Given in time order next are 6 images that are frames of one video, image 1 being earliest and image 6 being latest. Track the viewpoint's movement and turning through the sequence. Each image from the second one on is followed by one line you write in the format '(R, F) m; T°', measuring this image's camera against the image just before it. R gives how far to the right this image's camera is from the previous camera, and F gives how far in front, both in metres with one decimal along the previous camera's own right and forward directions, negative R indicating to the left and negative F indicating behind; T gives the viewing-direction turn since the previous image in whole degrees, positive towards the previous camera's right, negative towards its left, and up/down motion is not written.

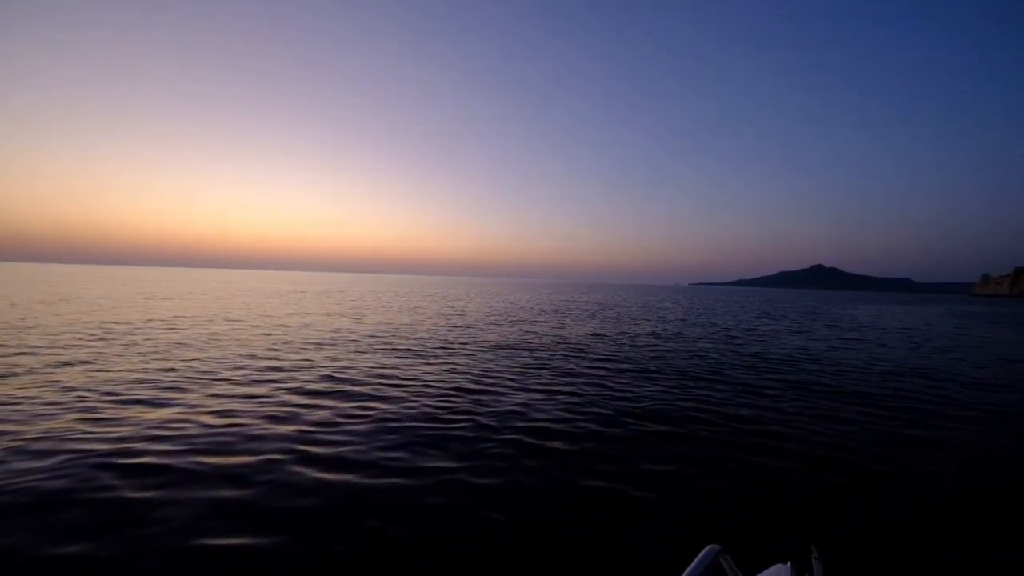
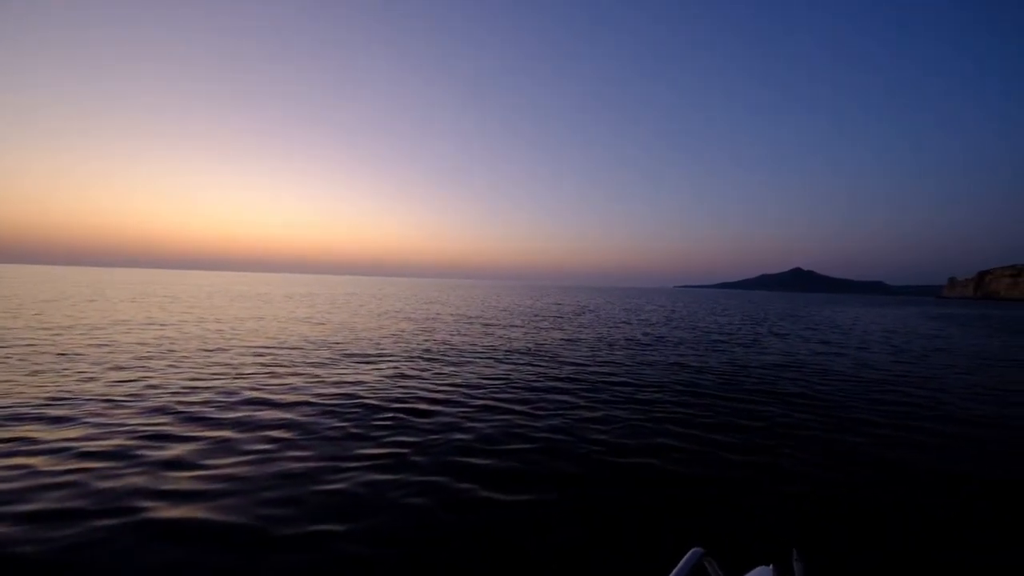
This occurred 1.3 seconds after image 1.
(+0.1, -0.2) m; +2°
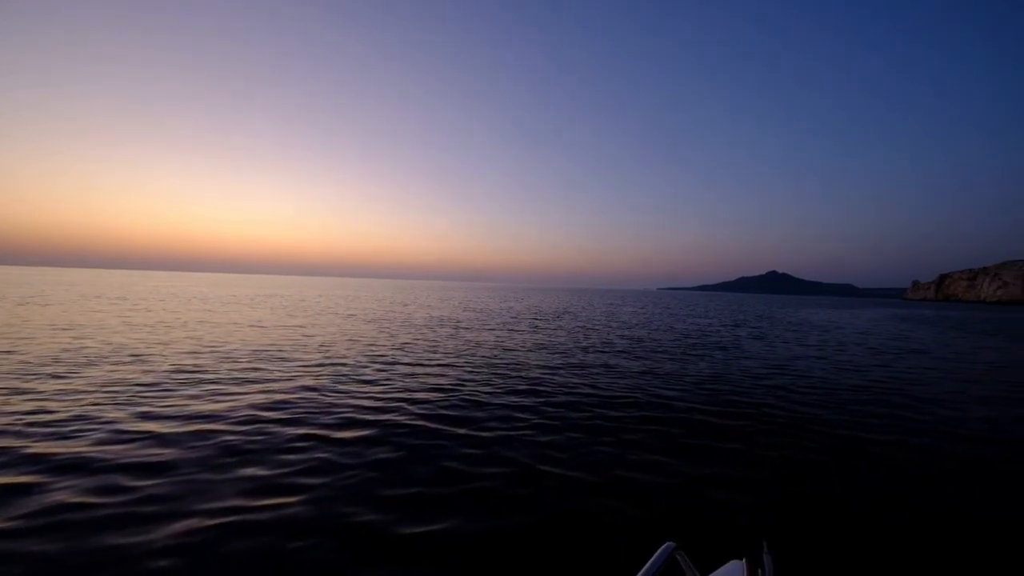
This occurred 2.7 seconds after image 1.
(+0.2, +0.2) m; +2°
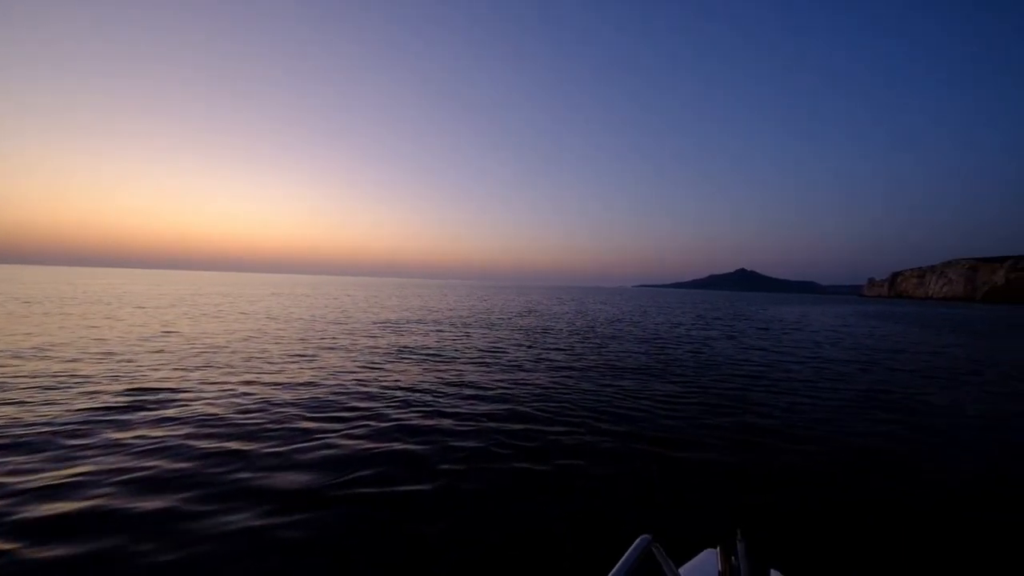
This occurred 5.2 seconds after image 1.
(-0.5, -0.2) m; +3°
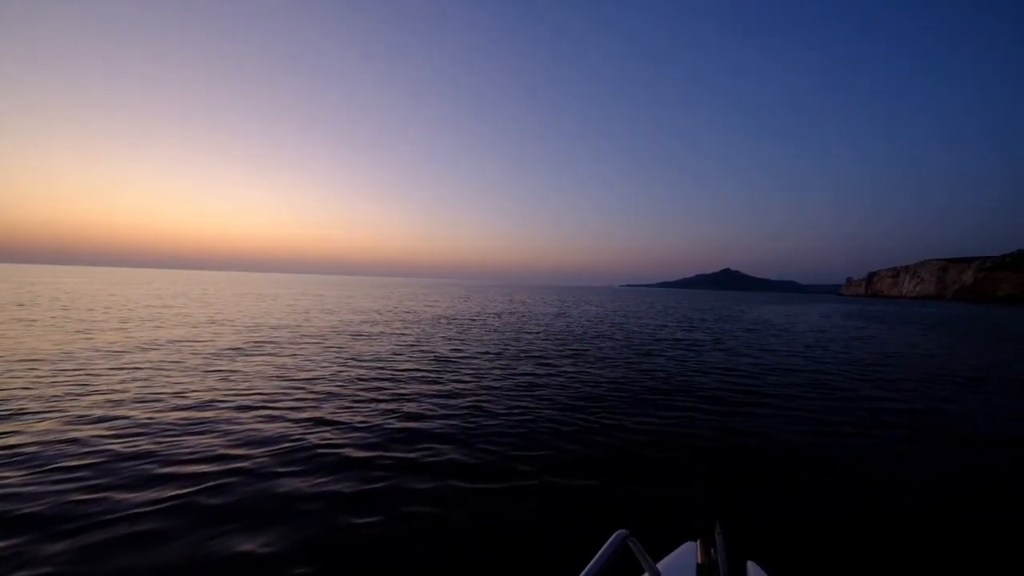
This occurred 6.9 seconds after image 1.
(-0.1, -0.6) m; +2°
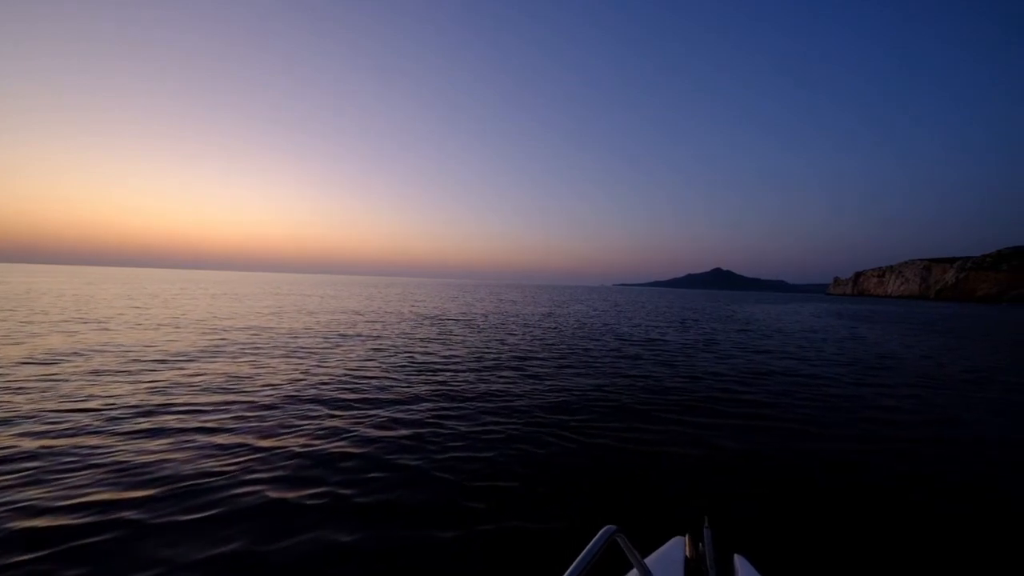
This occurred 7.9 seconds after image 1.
(+0.3, +0.7) m; +1°
